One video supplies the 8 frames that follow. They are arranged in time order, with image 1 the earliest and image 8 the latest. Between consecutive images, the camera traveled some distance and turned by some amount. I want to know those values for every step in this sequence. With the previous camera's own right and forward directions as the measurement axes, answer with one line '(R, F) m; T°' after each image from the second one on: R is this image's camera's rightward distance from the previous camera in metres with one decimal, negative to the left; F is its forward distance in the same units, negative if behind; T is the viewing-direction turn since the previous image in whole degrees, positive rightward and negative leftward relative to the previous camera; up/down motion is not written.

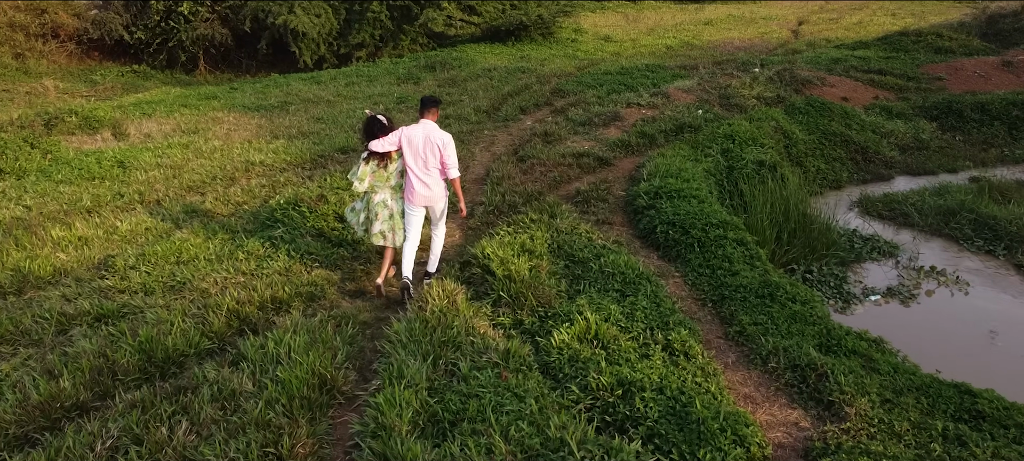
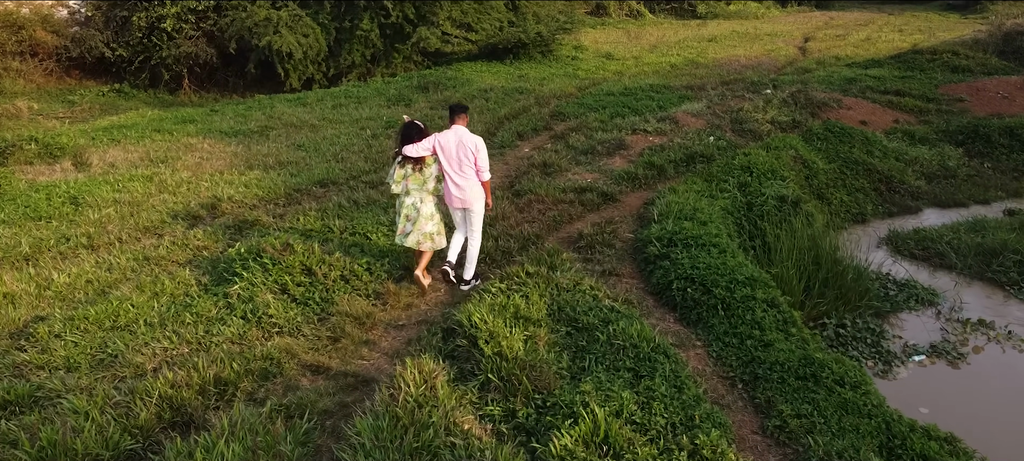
(0.0, +0.7) m; 0°
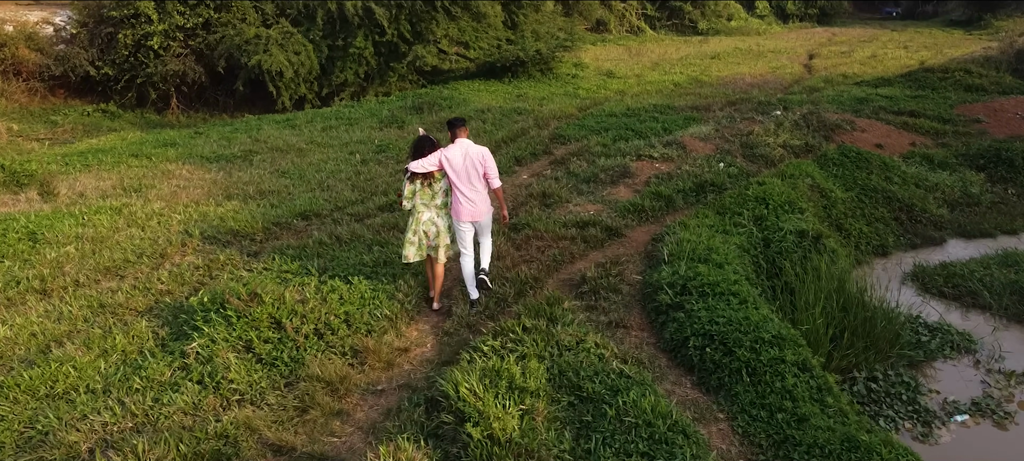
(0.0, +0.5) m; 0°
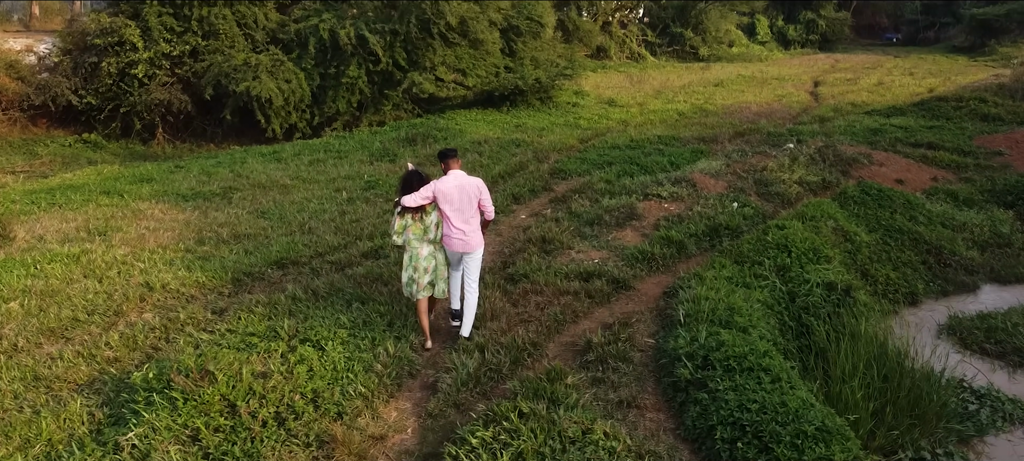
(0.0, +0.6) m; 0°
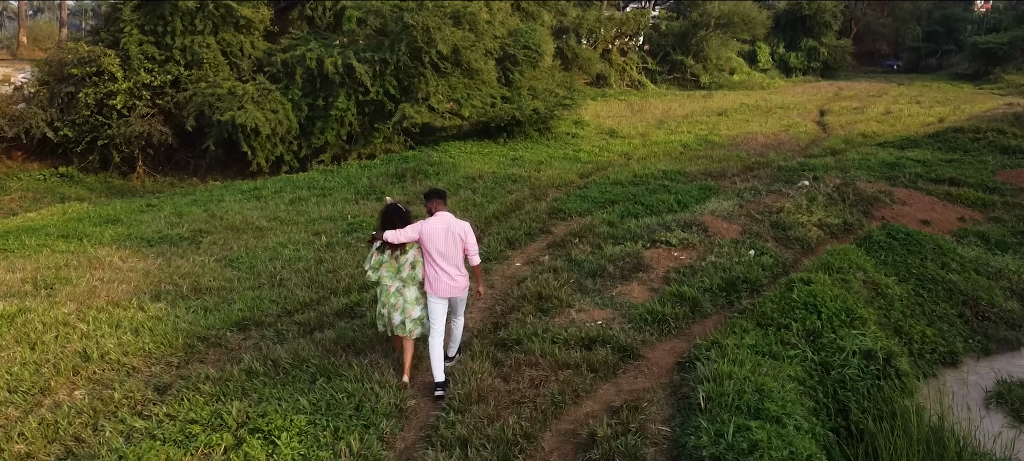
(0.0, +0.7) m; 0°
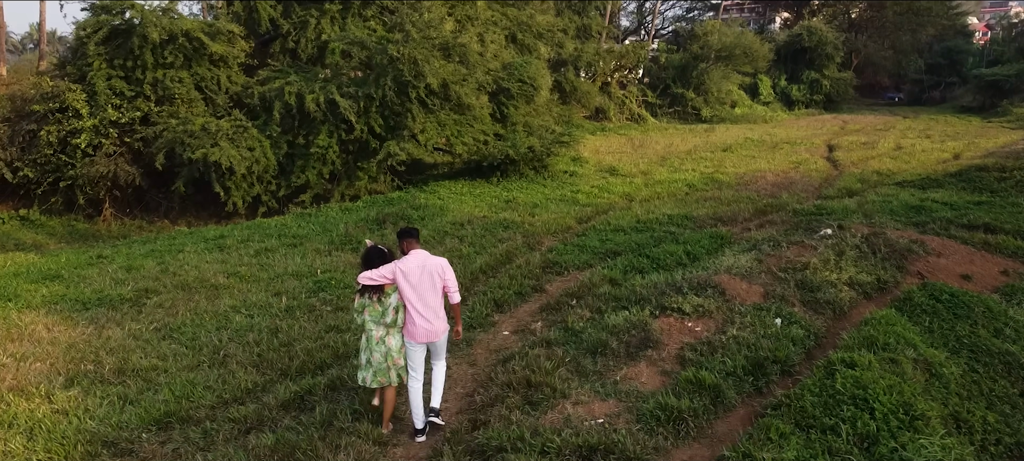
(+0.1, +0.9) m; 0°
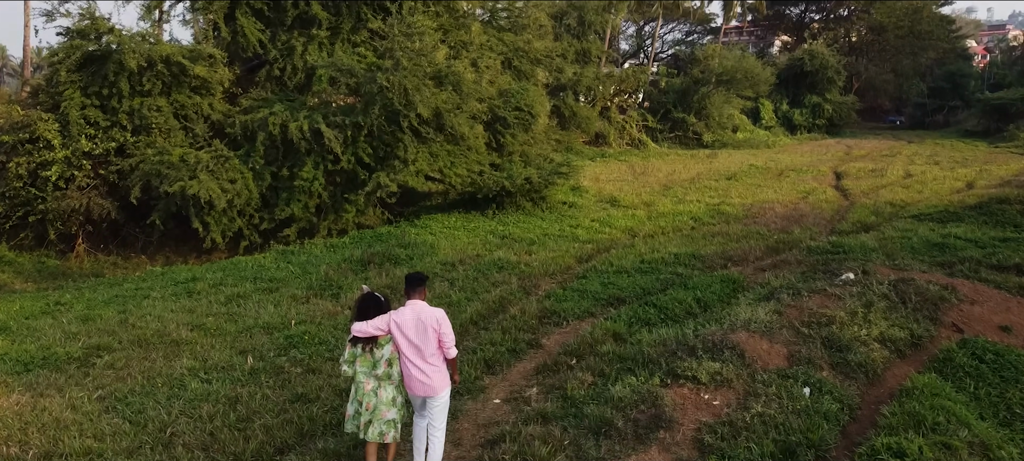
(+0.1, +0.7) m; 0°
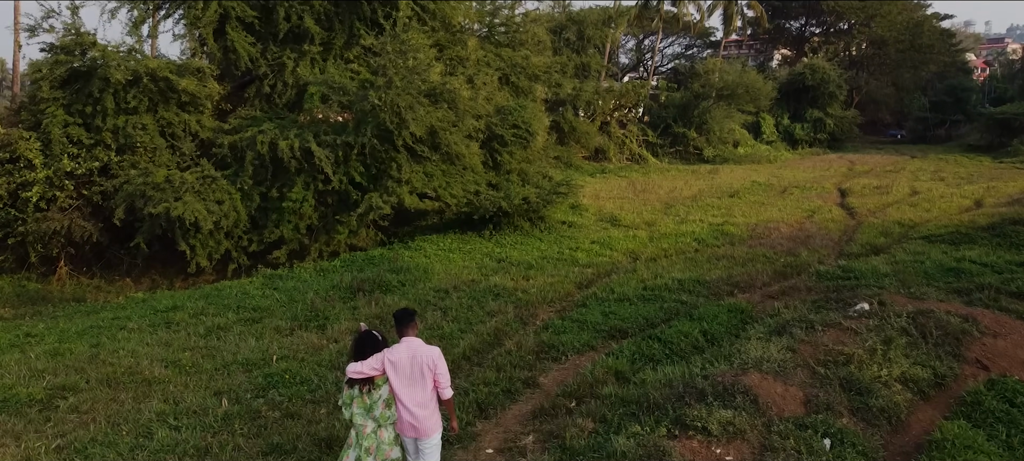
(0.0, +0.4) m; 0°
